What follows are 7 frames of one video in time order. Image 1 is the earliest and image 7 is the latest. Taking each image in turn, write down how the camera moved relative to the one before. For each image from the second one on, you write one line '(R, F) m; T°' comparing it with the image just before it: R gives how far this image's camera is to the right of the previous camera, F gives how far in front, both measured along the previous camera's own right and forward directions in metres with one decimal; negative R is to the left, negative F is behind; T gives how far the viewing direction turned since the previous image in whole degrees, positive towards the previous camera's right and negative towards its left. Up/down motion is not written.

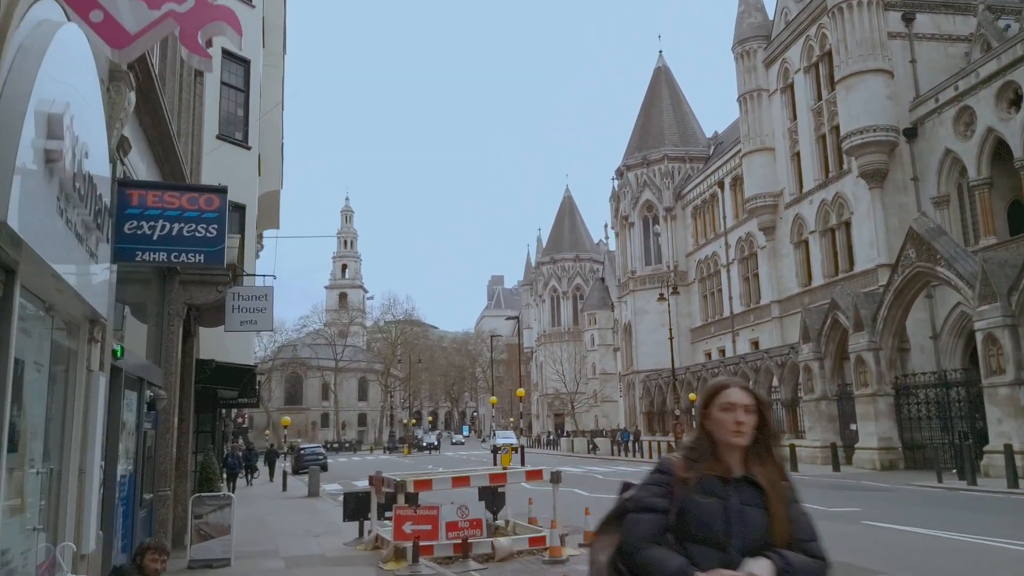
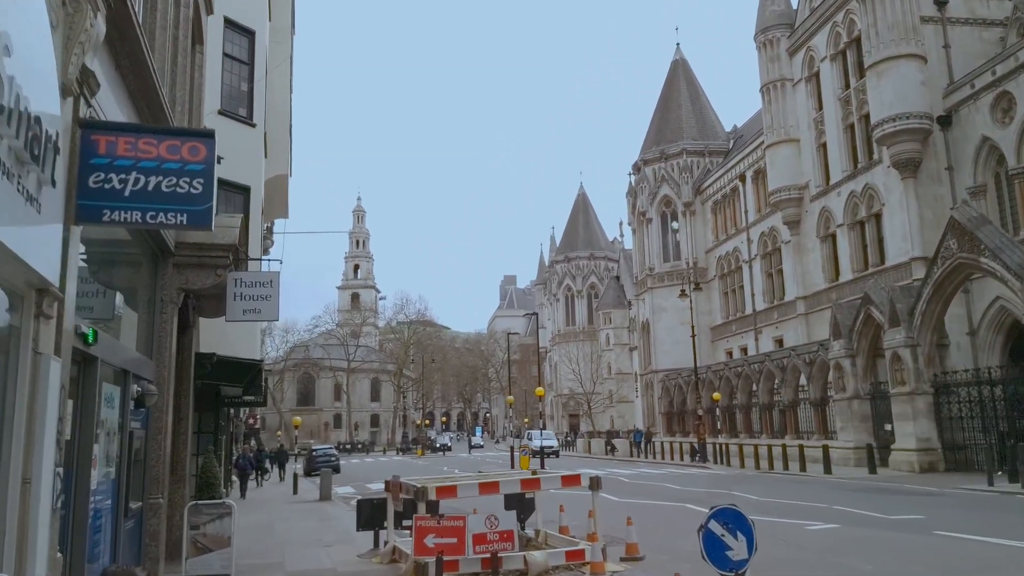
(-0.2, +1.1) m; -1°
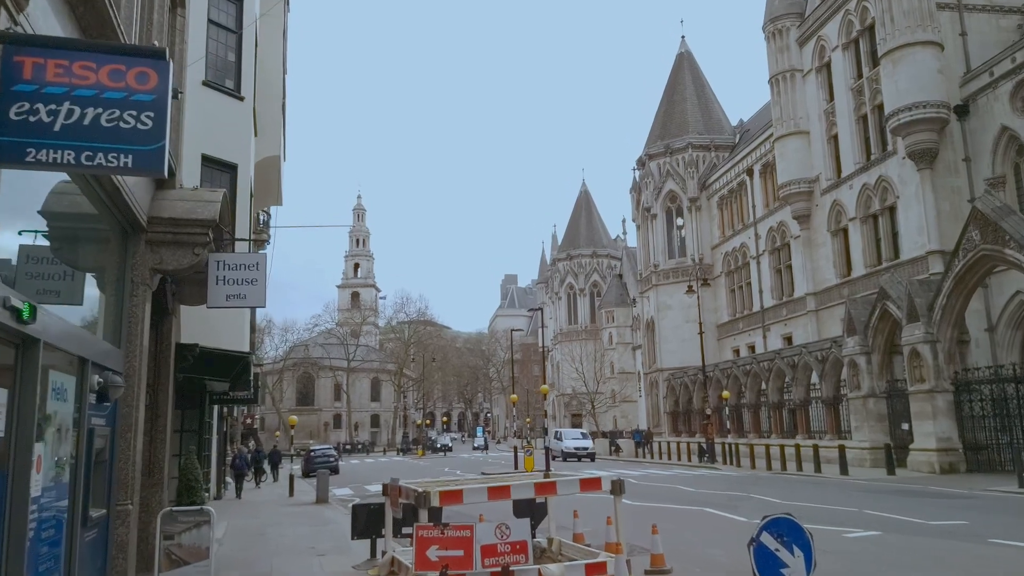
(-0.1, +0.9) m; 0°
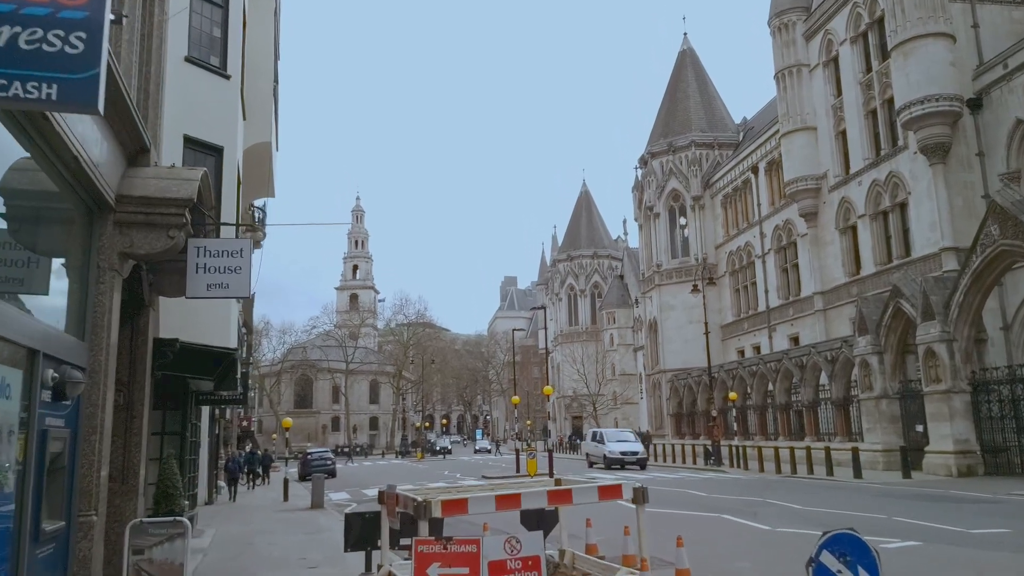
(-0.1, +0.8) m; 0°
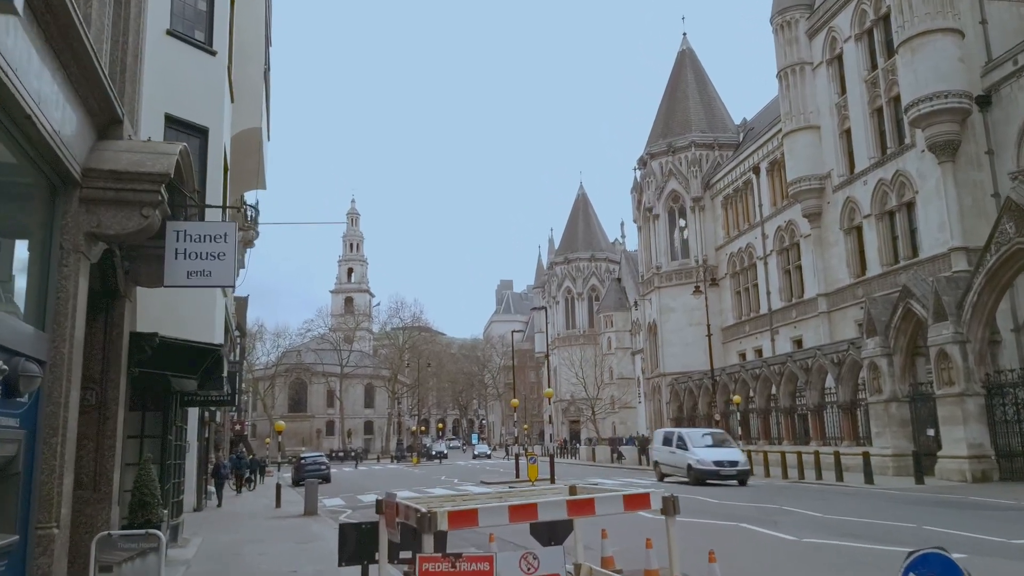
(-0.2, +0.7) m; 0°
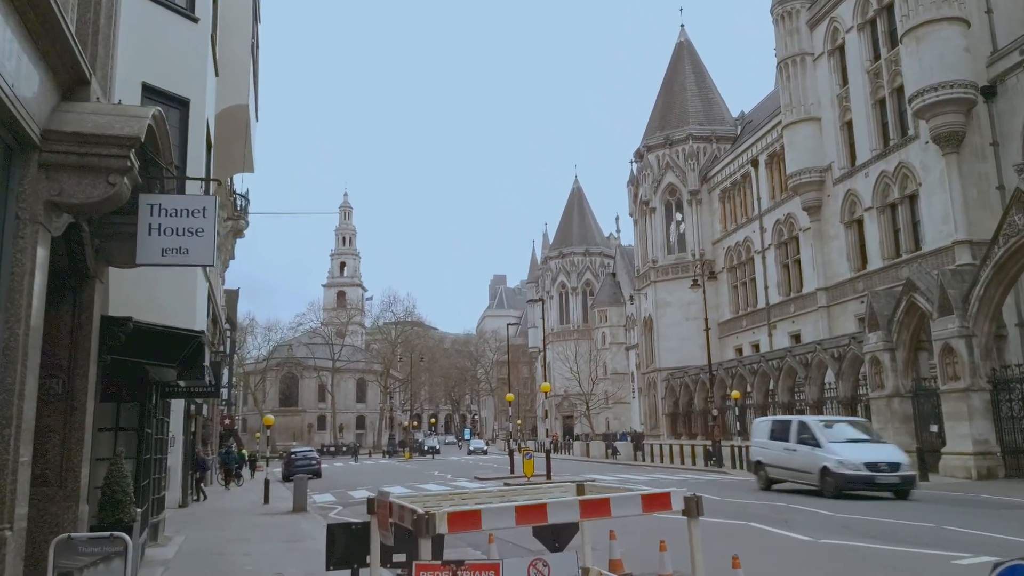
(-0.1, +0.6) m; +1°
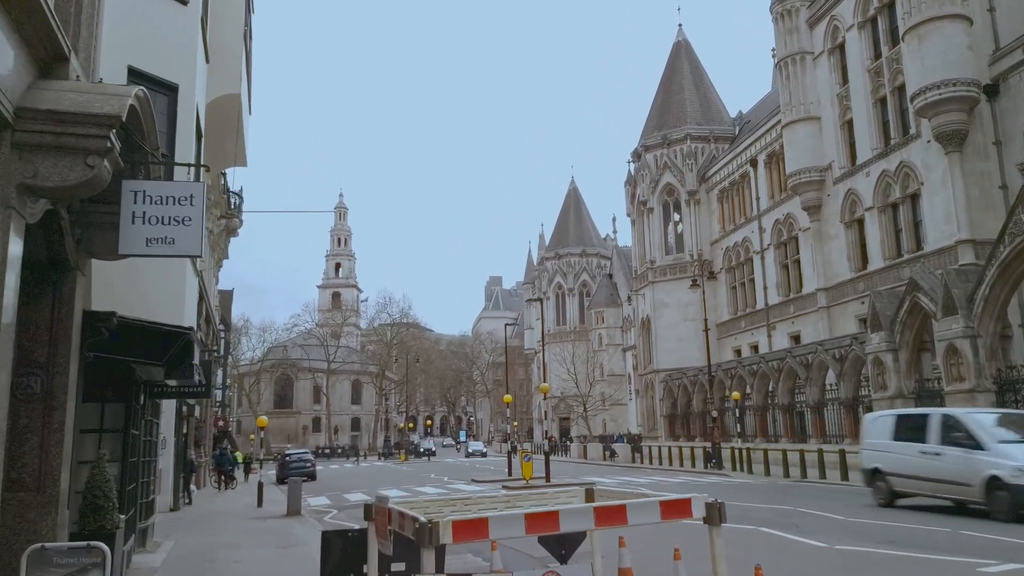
(-0.1, +0.4) m; 0°
